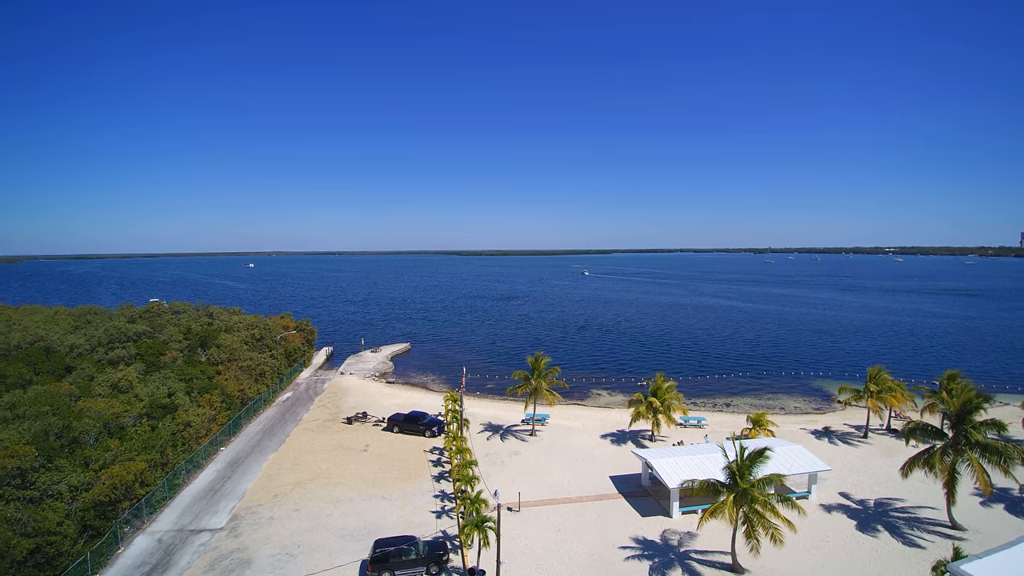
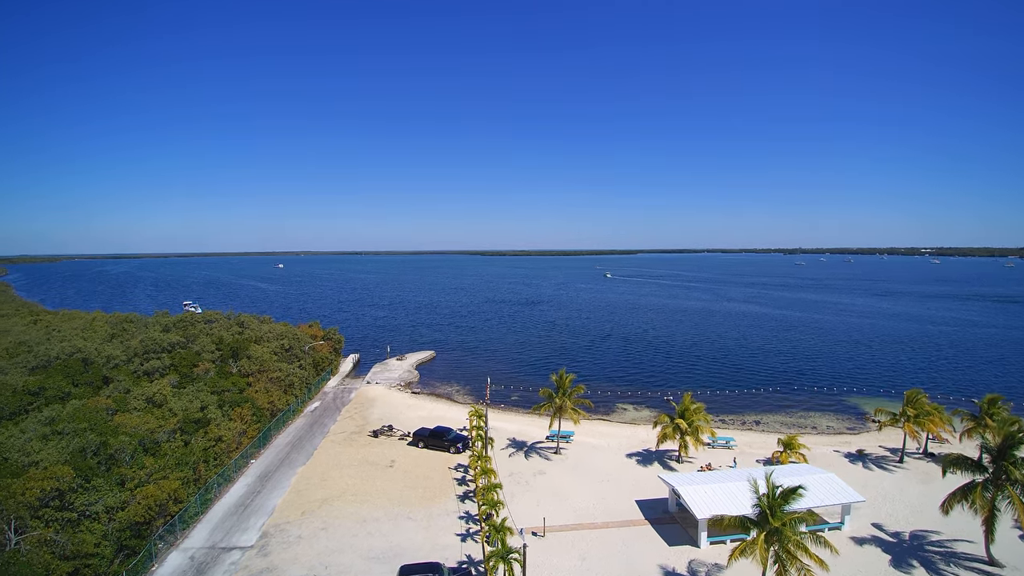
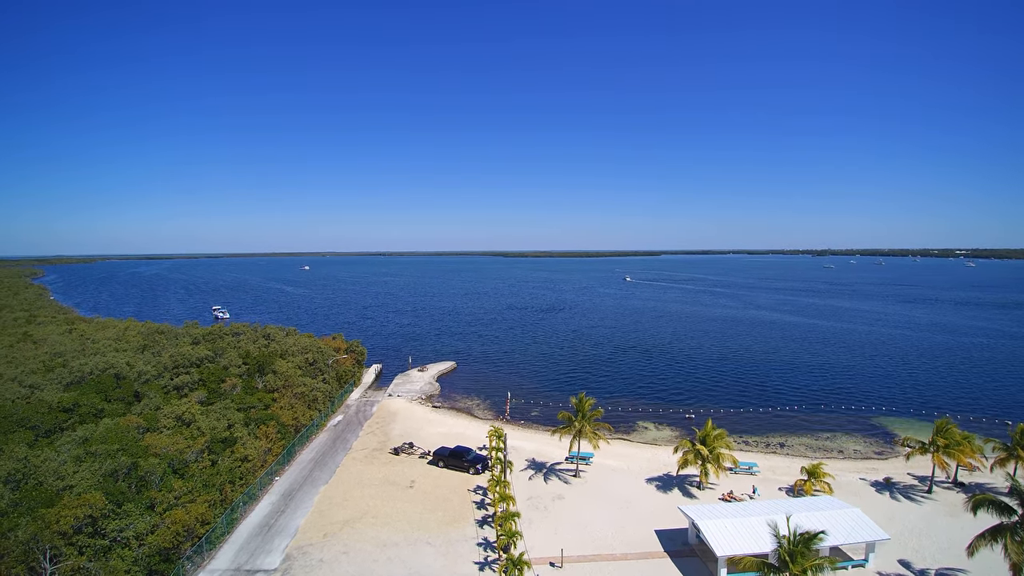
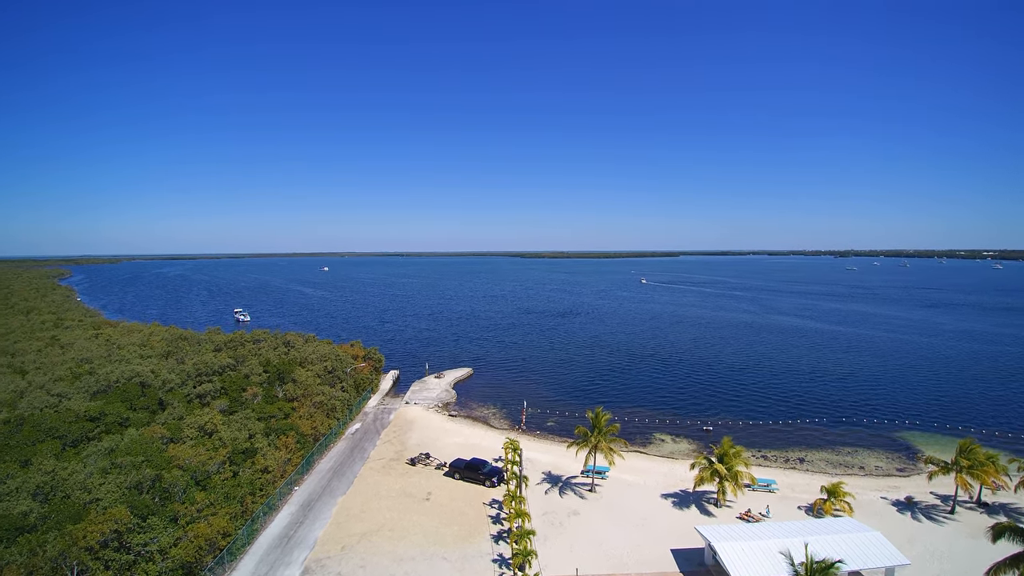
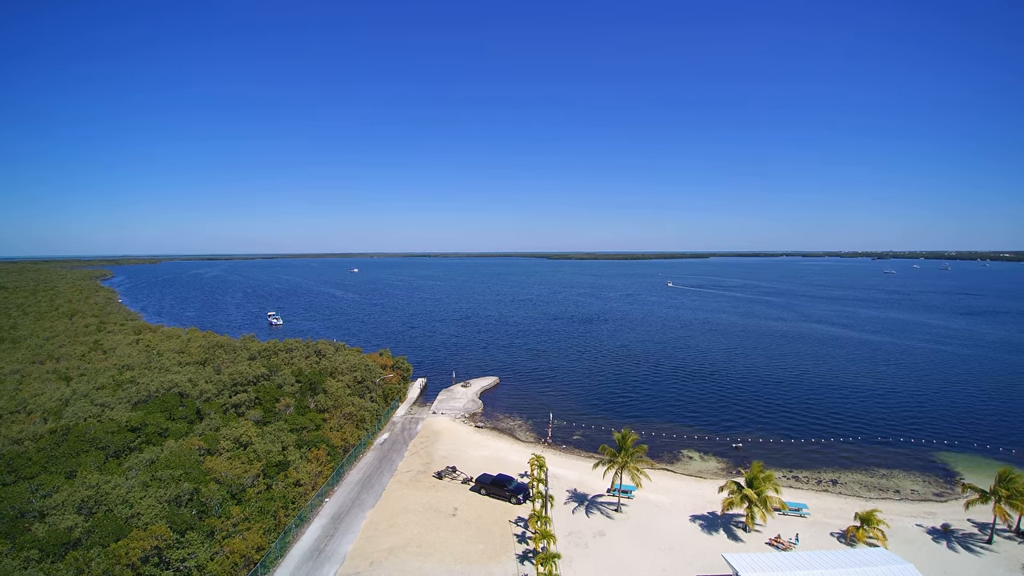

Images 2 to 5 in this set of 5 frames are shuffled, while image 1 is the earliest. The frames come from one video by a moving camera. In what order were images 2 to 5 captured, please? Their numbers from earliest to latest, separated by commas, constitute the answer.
2, 3, 4, 5
